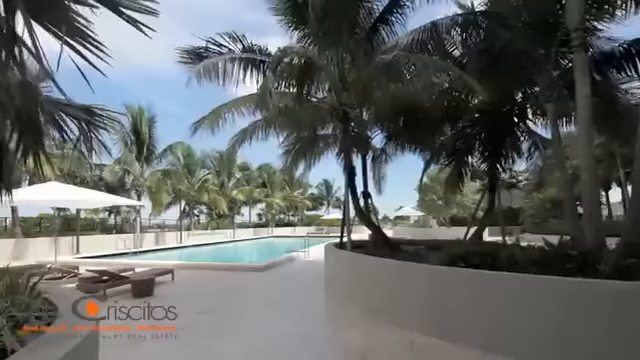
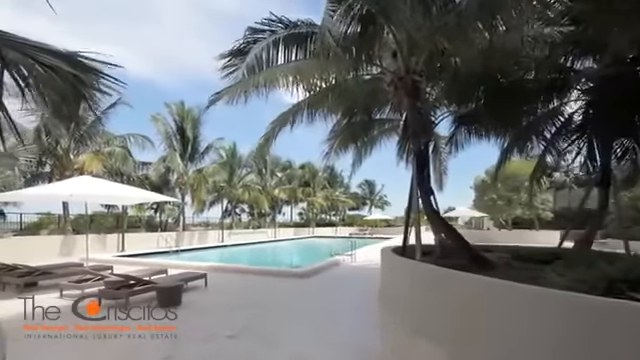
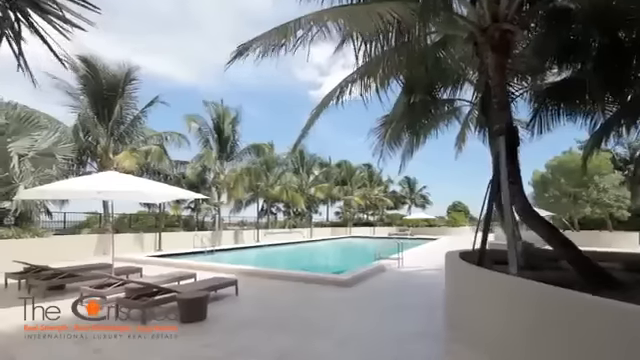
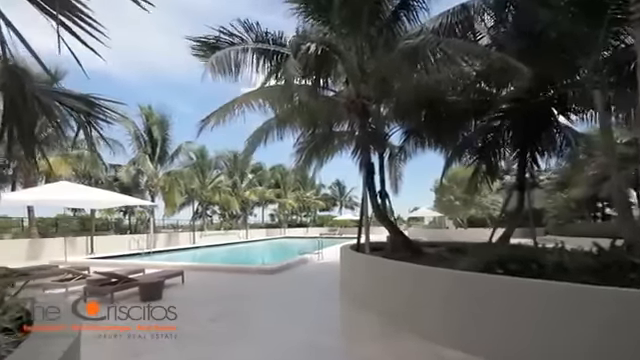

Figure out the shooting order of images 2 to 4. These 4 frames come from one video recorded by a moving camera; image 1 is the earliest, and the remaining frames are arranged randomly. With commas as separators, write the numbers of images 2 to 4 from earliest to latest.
4, 2, 3
